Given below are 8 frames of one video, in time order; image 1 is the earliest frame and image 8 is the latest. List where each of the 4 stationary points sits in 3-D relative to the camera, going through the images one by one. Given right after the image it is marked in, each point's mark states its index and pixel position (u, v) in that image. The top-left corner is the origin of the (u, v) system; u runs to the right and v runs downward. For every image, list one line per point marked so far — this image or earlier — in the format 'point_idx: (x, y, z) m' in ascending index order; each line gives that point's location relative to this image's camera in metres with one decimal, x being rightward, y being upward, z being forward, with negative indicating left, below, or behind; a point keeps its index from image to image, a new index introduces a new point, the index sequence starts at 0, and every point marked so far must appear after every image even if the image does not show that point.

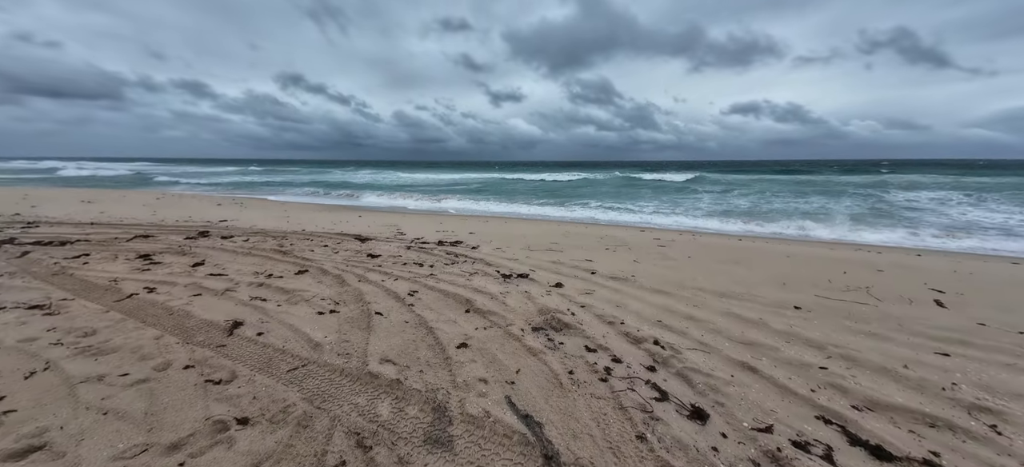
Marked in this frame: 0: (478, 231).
0: (-0.9, +0.1, +9.0) m
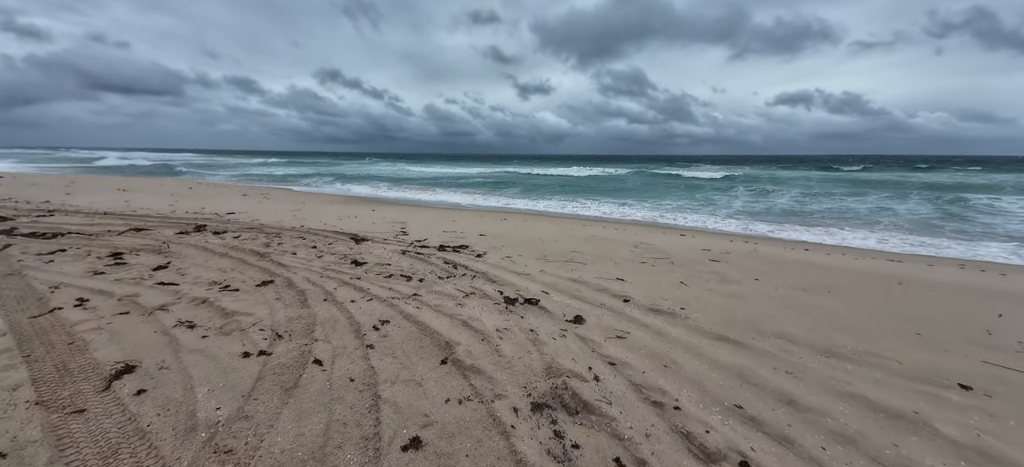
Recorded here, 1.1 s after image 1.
0: (-0.6, 0.0, +7.9) m
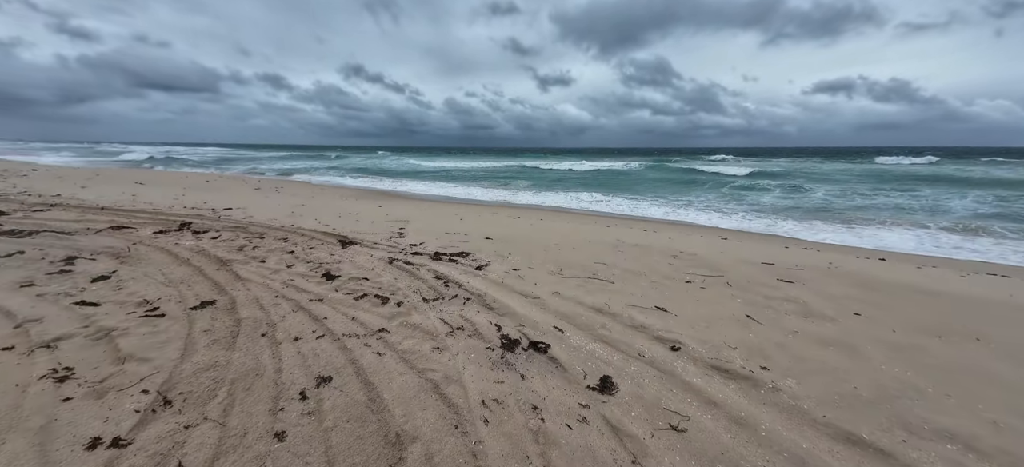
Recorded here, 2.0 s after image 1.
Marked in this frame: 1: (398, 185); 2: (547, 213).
0: (-0.3, 0.0, +6.9) m
1: (-6.5, +2.7, +19.0) m
2: (+1.2, +0.7, +12.1) m
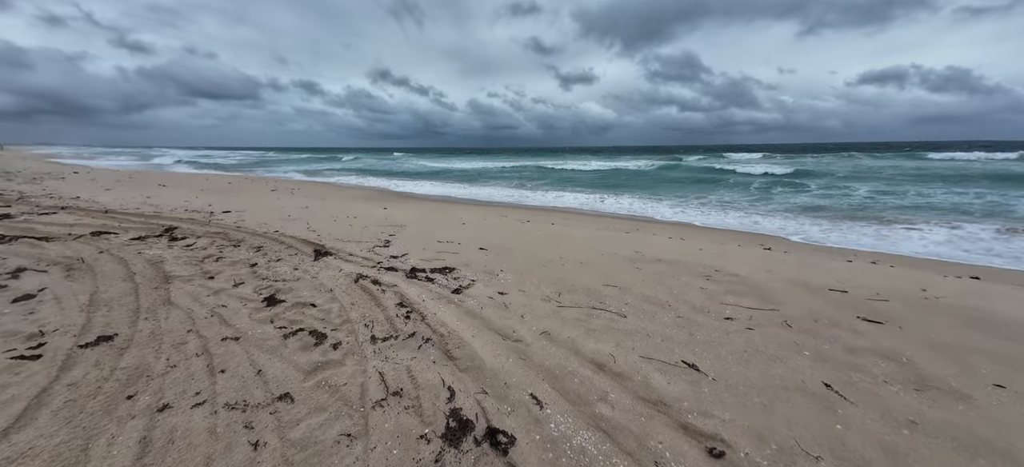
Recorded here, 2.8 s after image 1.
0: (-0.3, -0.2, +6.0) m
1: (-5.7, +2.6, +18.5) m
2: (+1.5, +0.6, +11.1) m
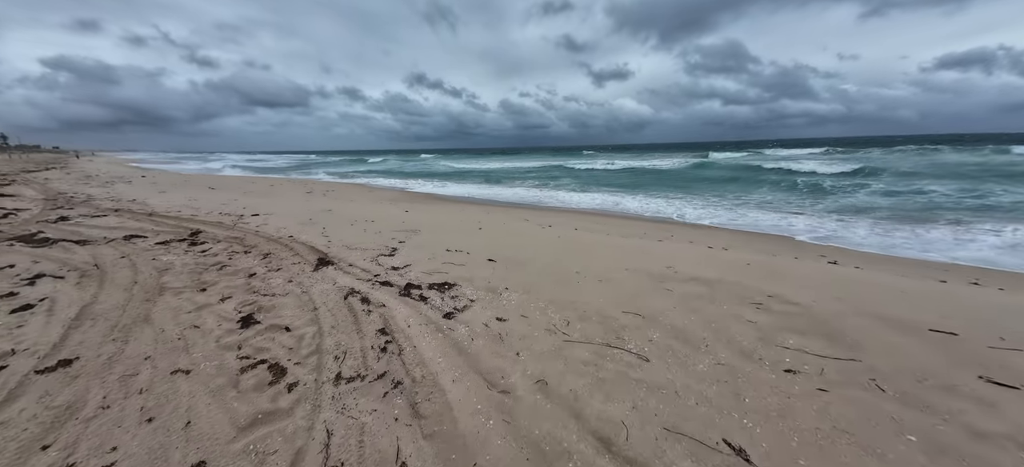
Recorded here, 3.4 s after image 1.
0: (-0.1, -0.3, +5.5) m
1: (-4.2, +2.5, +18.4) m
2: (+2.2, +0.4, +10.4) m
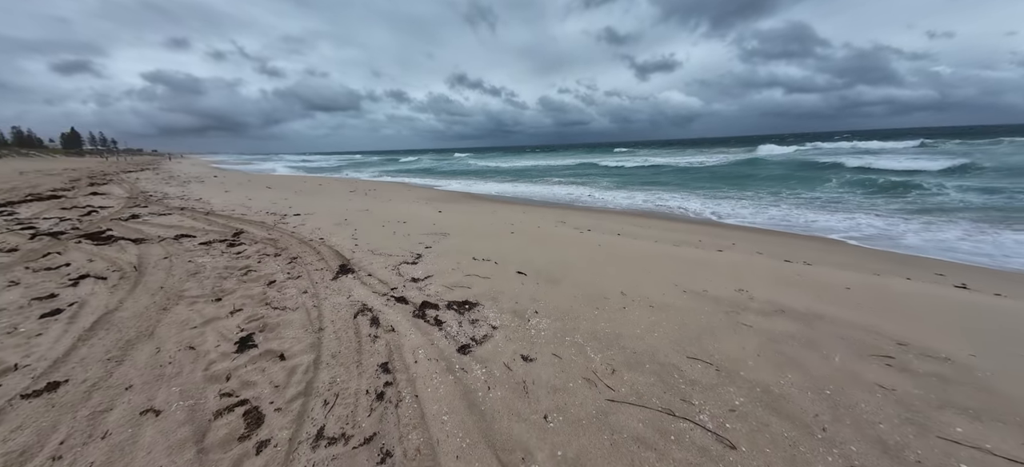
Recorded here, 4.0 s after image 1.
0: (+0.4, -0.4, +4.8) m
1: (-2.2, +2.5, +18.2) m
2: (+3.3, +0.3, +9.5) m
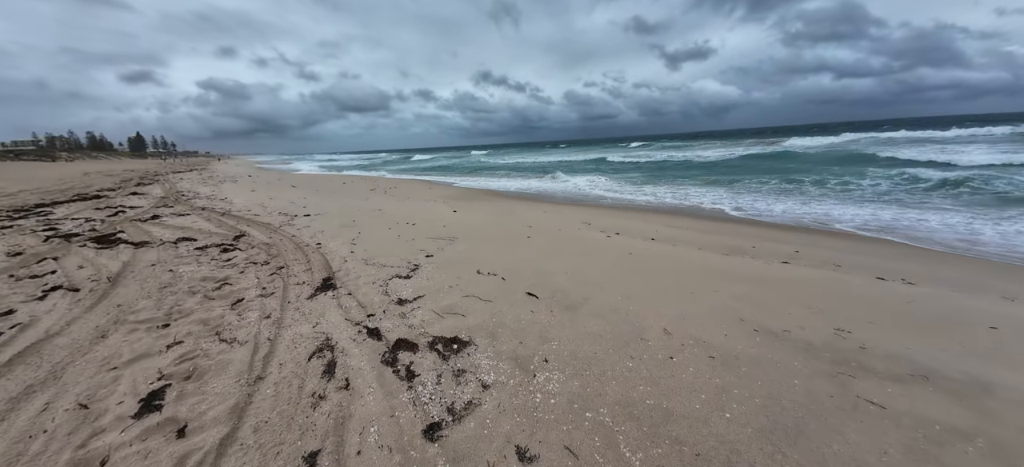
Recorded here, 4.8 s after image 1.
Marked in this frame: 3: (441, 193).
0: (+0.5, -0.5, +4.0) m
1: (-1.0, +2.6, +17.4) m
2: (+3.7, +0.2, +8.4) m
3: (-3.0, +1.7, +15.0) m
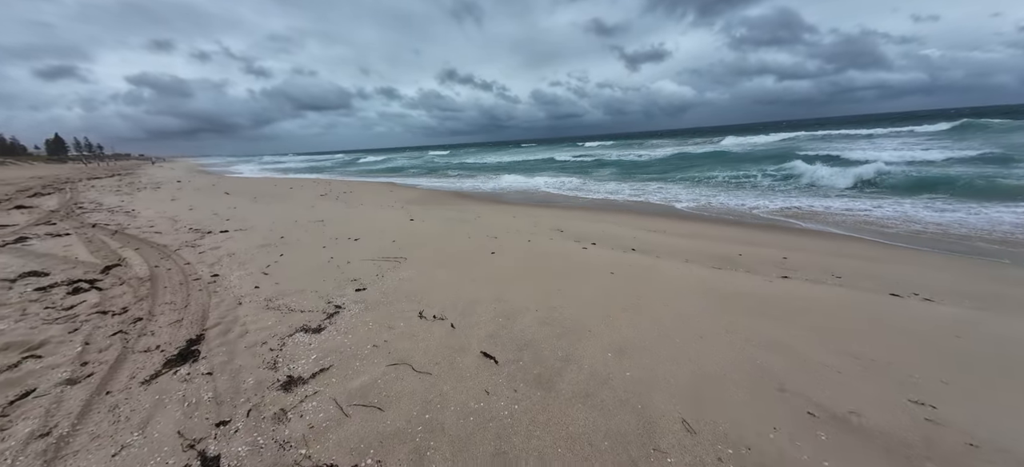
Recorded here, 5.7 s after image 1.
0: (+0.1, -0.8, +2.9) m
1: (-2.7, +2.3, +16.2) m
2: (+2.9, +0.1, +7.6) m
3: (-4.4, +1.4, +13.6) m
